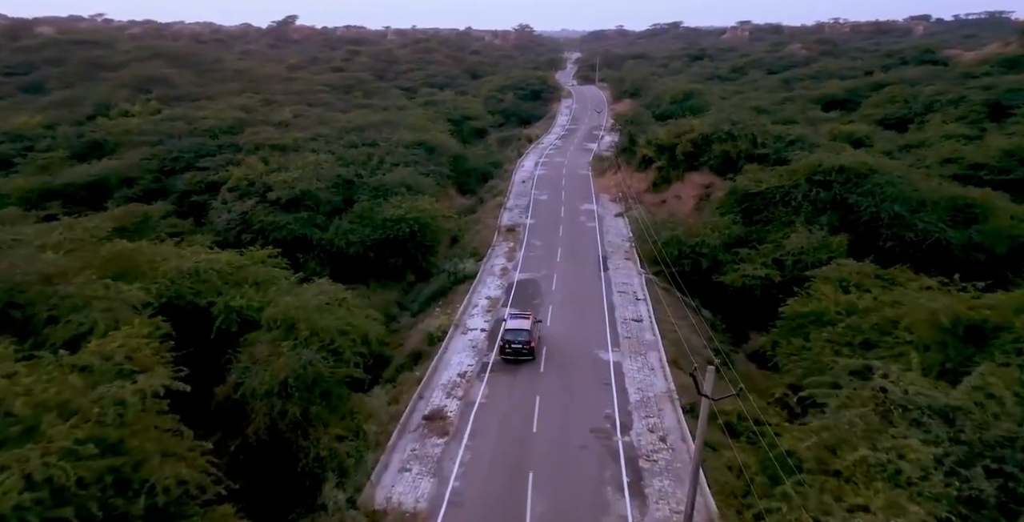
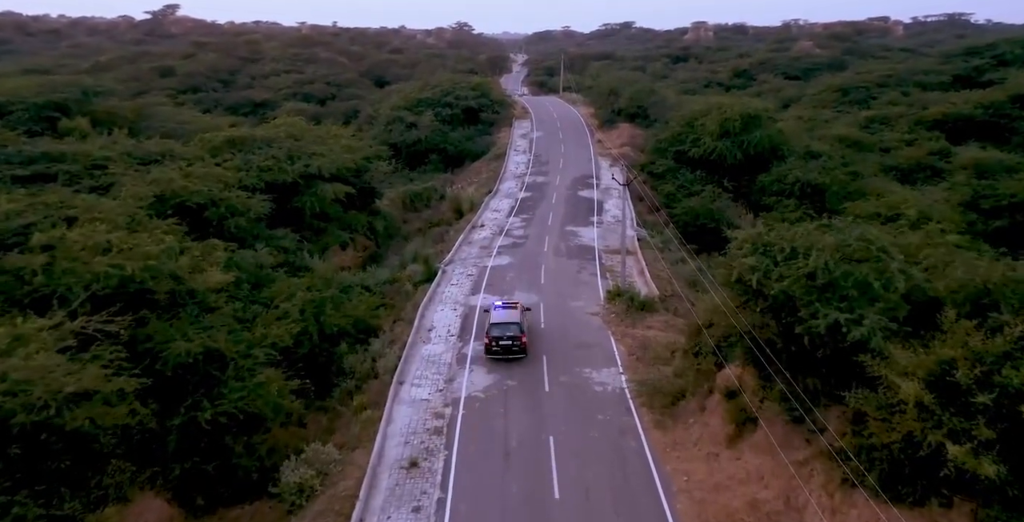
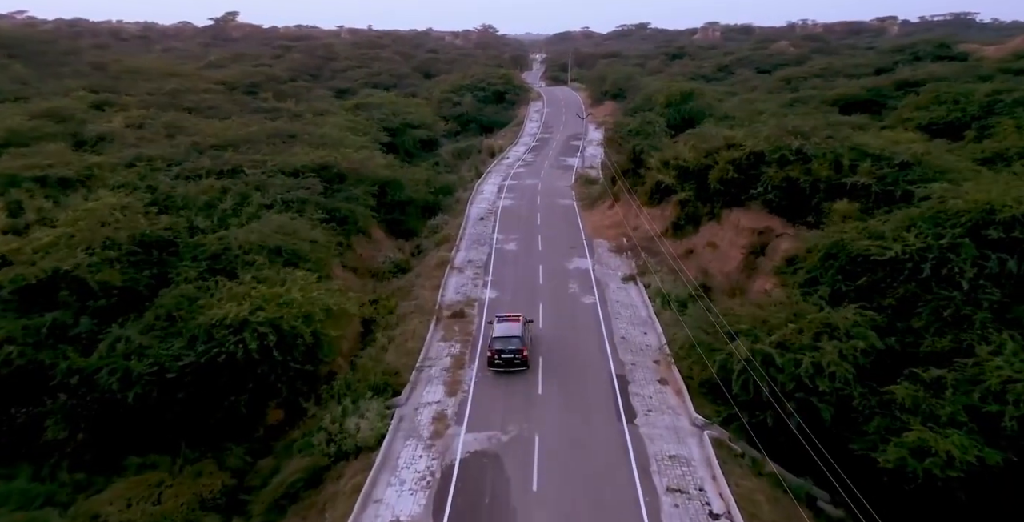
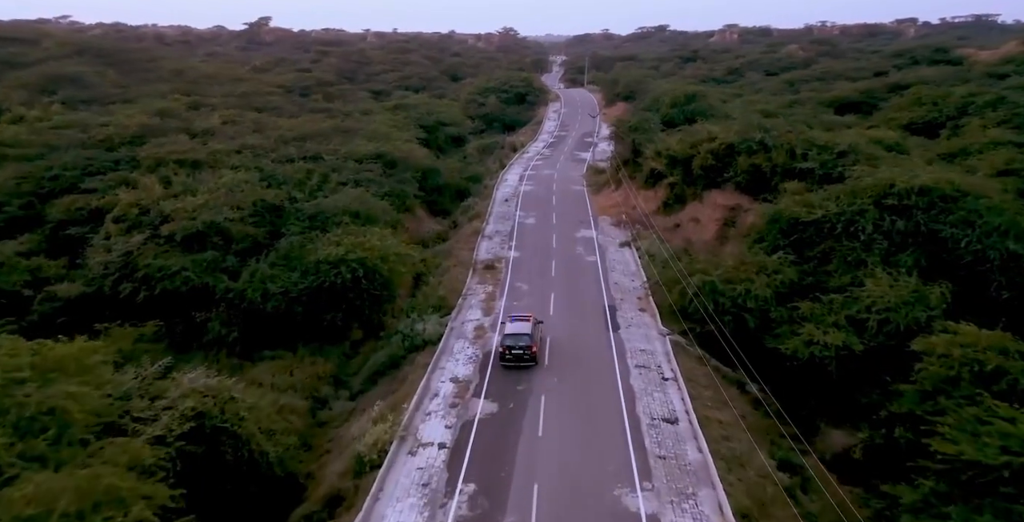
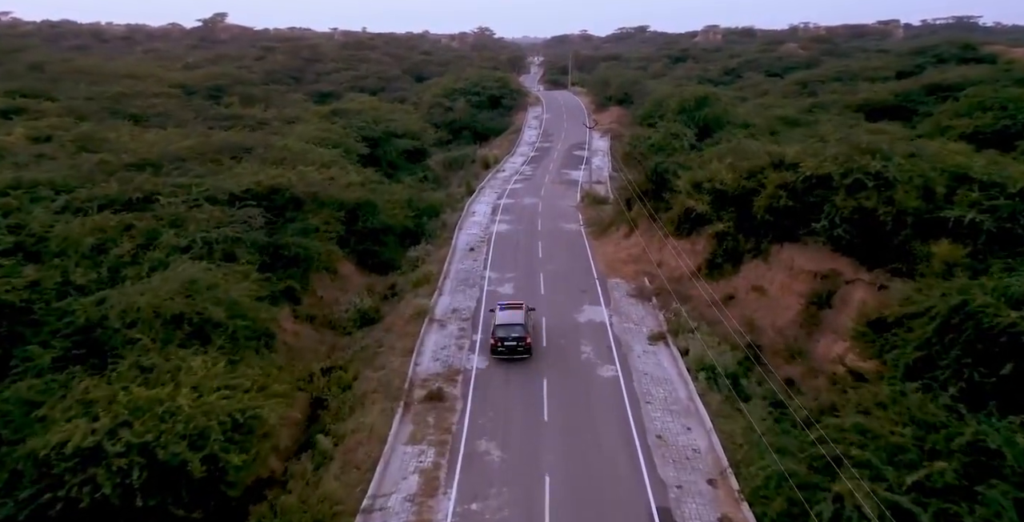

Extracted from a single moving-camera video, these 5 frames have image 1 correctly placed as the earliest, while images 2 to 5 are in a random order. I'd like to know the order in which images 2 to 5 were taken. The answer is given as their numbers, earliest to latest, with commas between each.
4, 3, 5, 2
